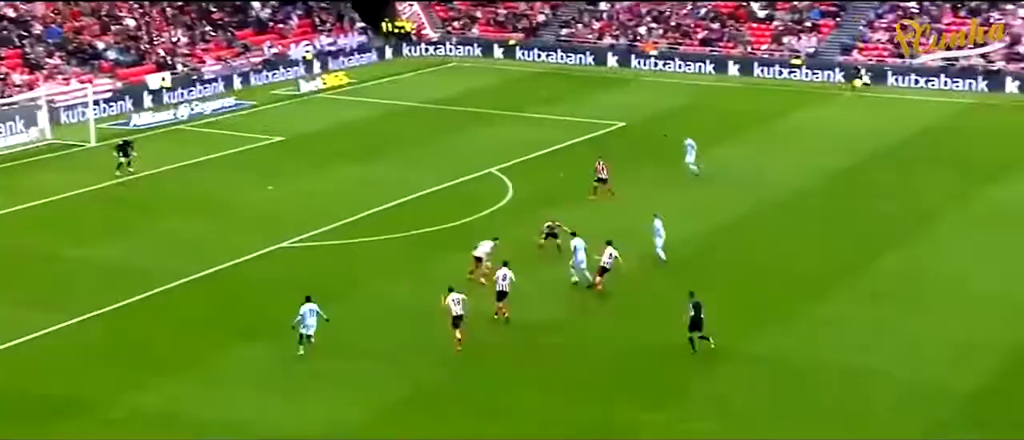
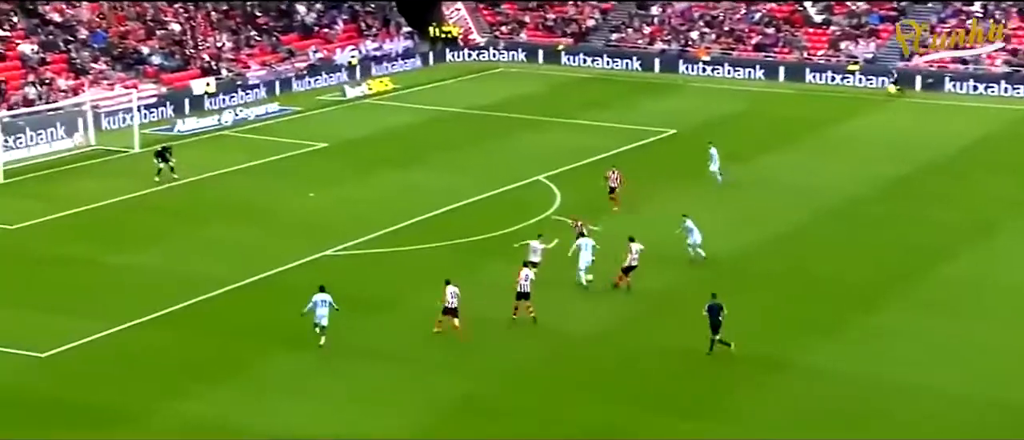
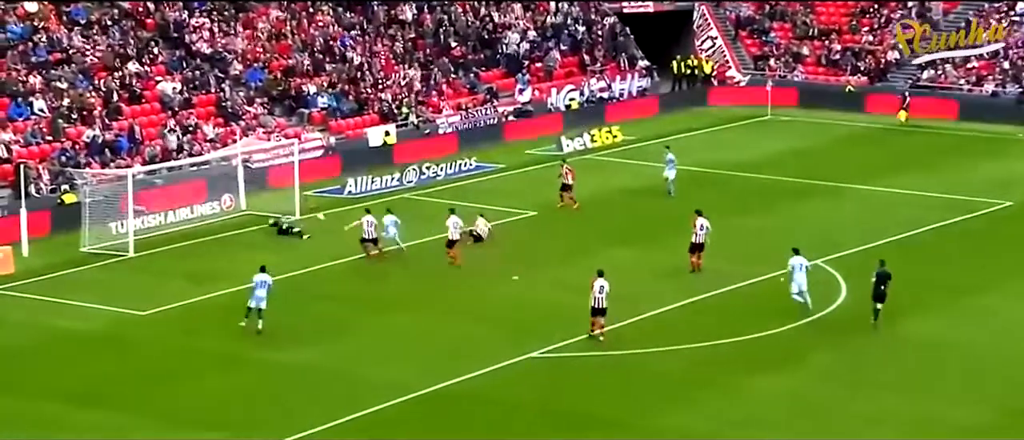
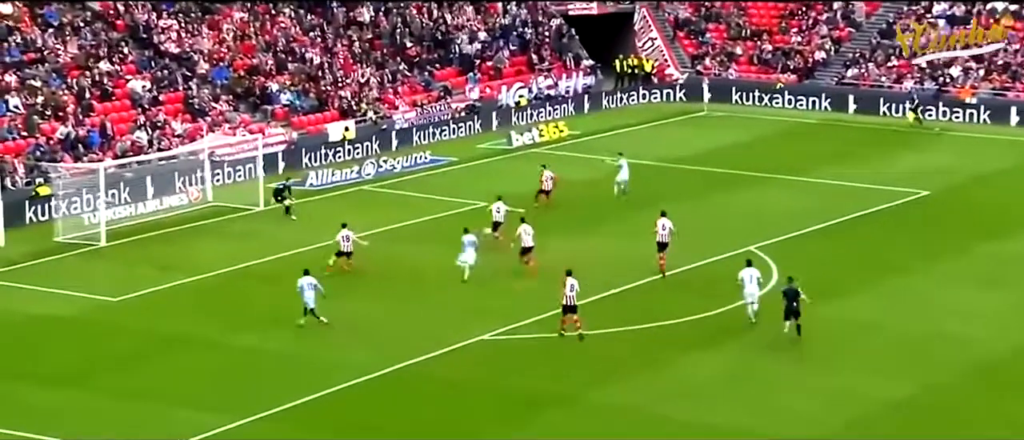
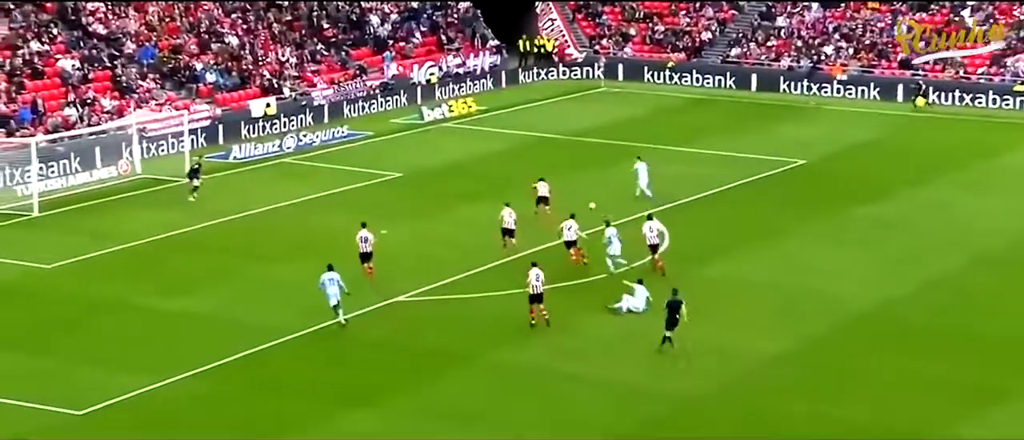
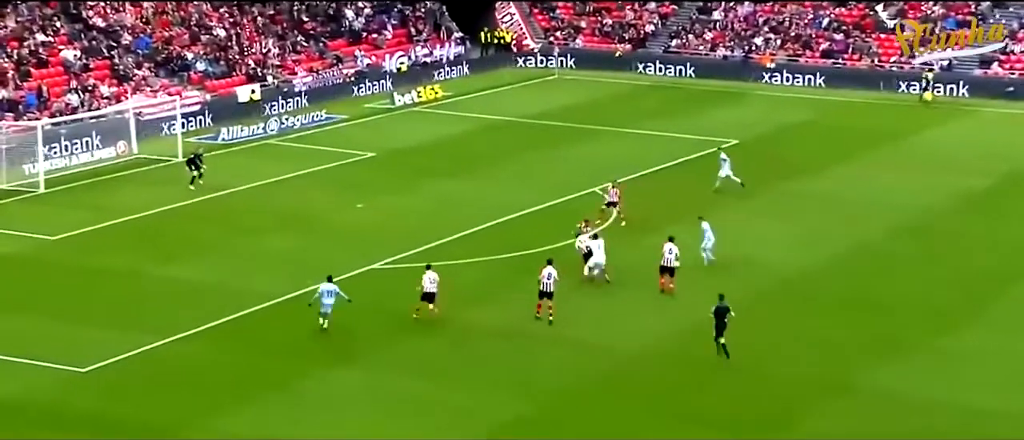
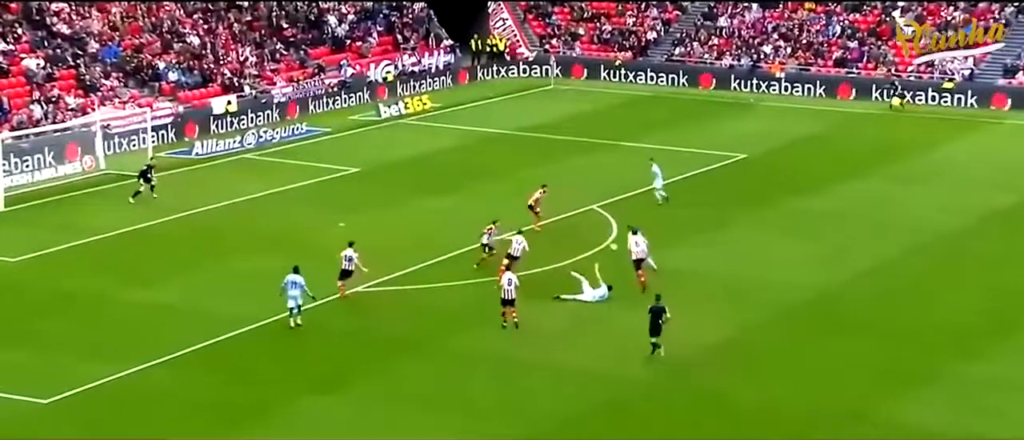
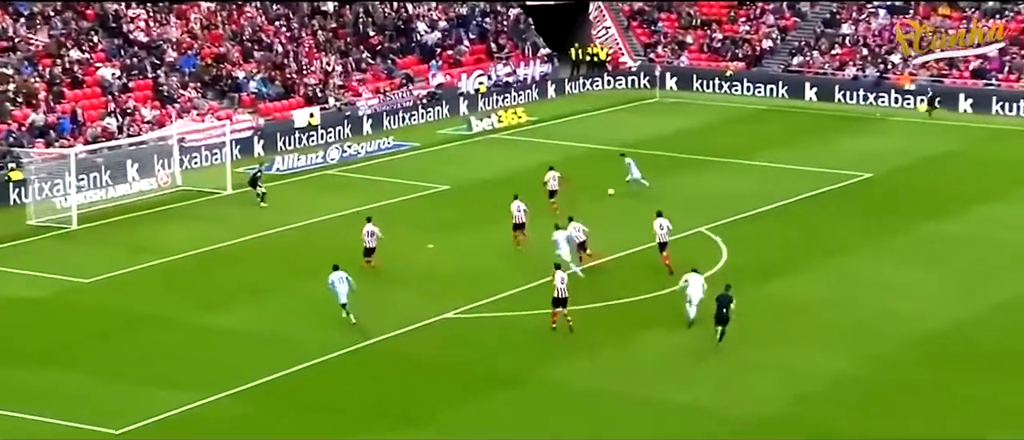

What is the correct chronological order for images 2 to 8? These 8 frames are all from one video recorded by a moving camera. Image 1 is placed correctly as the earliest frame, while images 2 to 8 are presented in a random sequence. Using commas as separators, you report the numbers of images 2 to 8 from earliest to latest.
2, 6, 7, 5, 8, 4, 3
